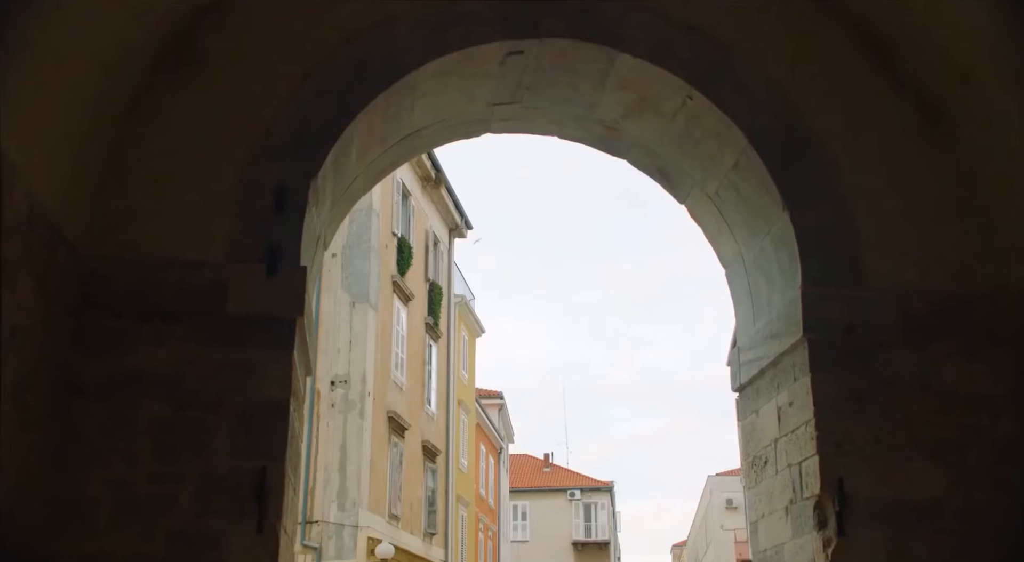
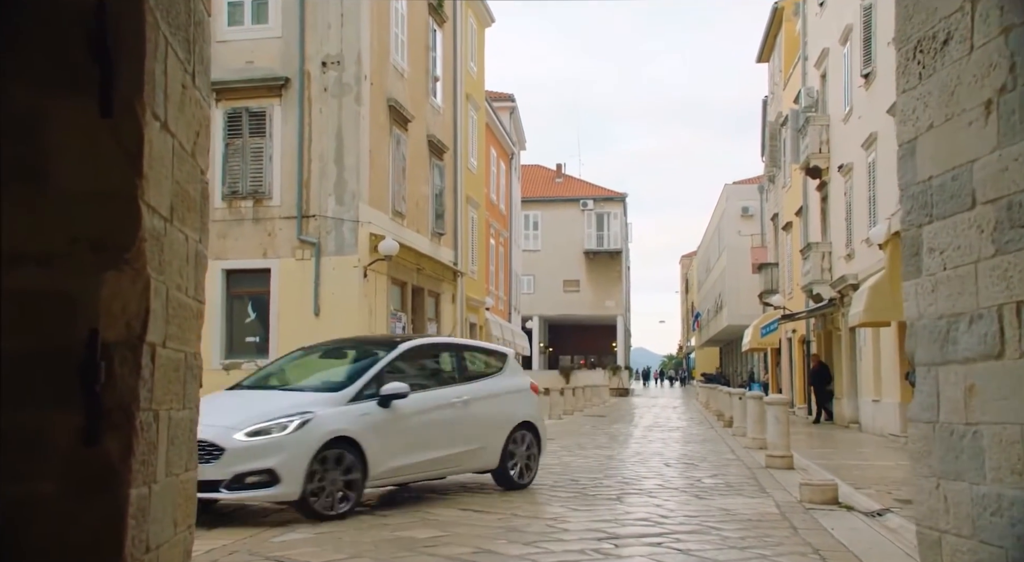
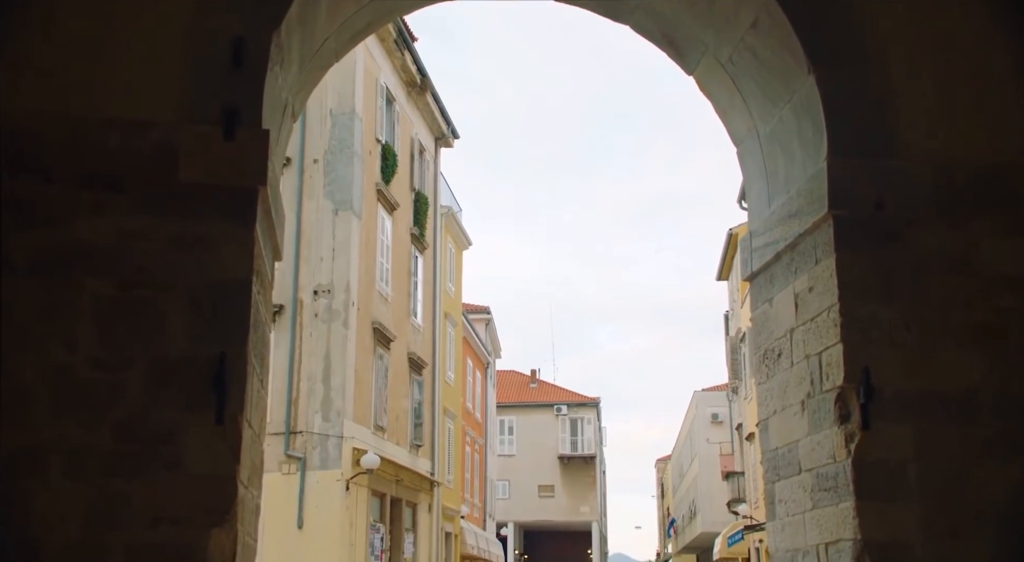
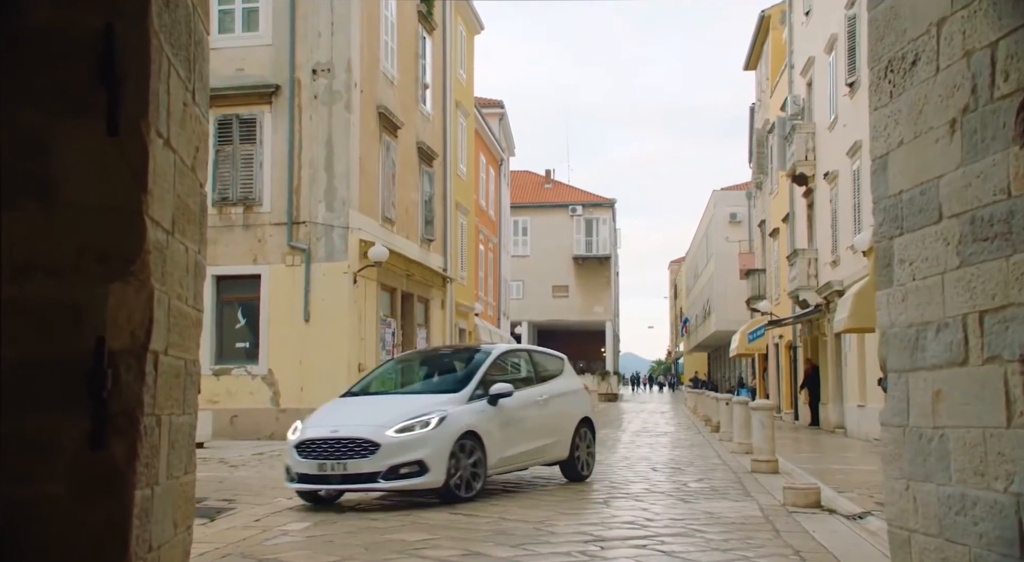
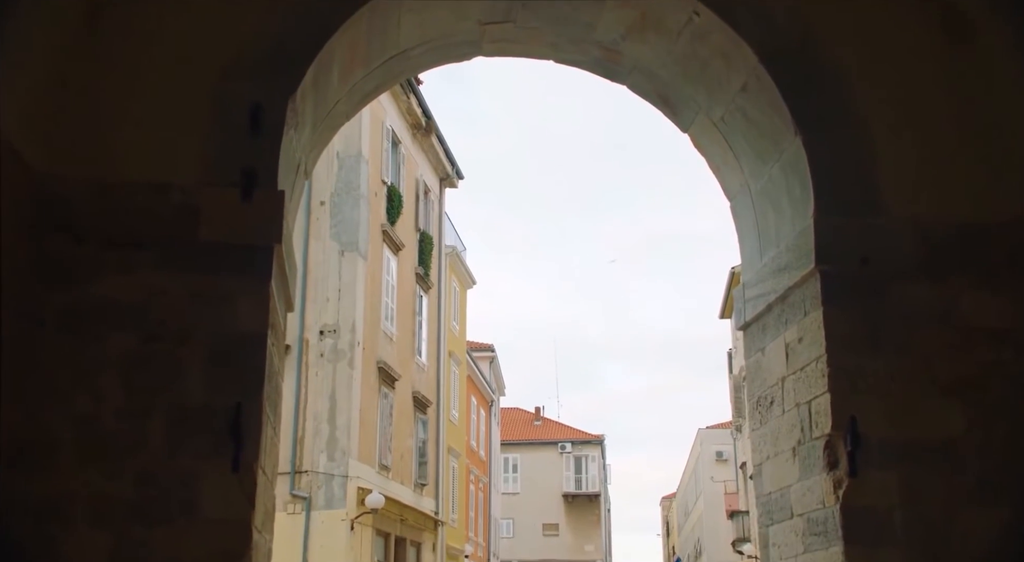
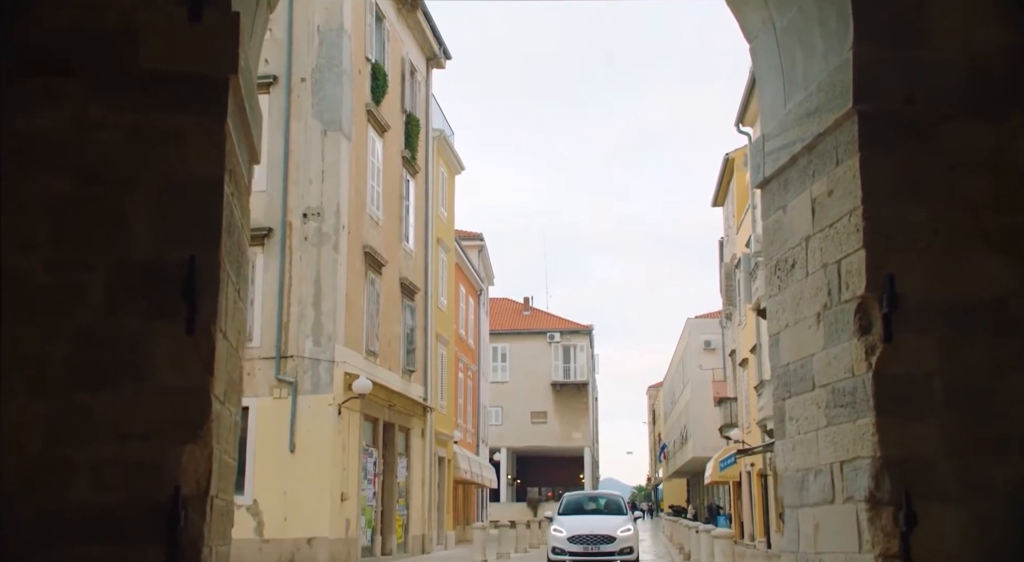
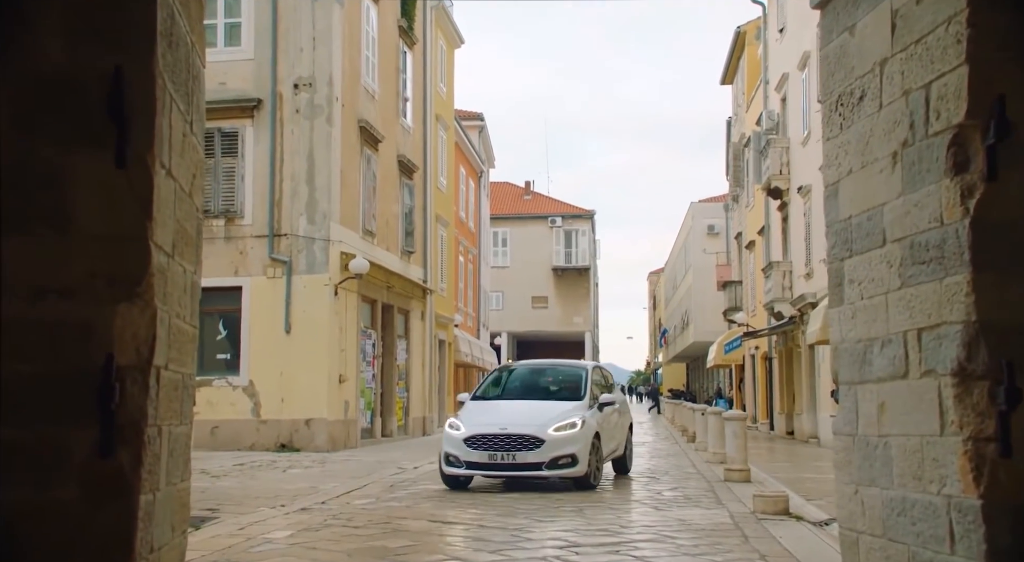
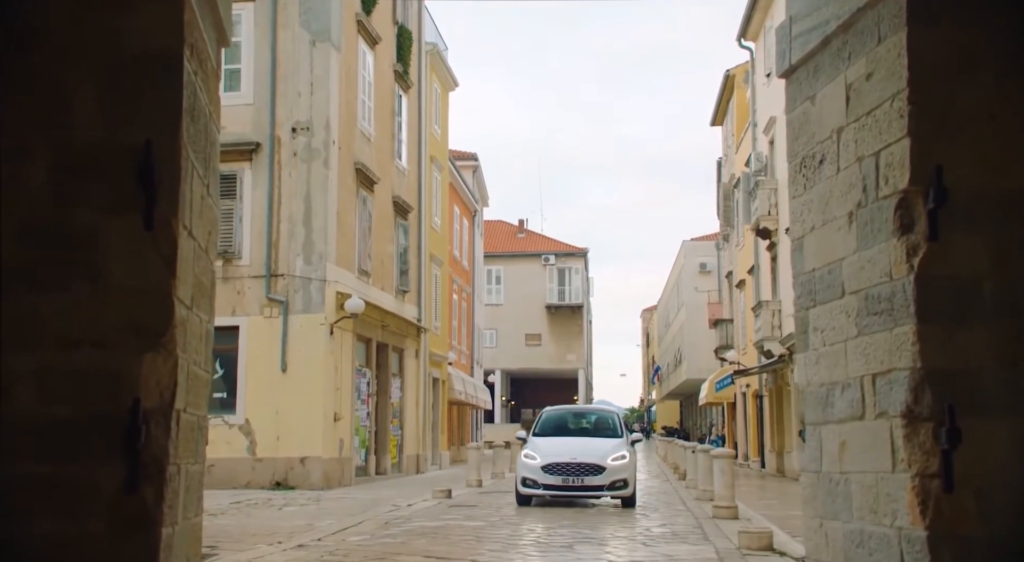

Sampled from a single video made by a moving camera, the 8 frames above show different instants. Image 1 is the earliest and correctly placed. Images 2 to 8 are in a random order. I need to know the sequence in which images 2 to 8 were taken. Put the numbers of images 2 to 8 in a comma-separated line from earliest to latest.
5, 3, 6, 8, 7, 4, 2
